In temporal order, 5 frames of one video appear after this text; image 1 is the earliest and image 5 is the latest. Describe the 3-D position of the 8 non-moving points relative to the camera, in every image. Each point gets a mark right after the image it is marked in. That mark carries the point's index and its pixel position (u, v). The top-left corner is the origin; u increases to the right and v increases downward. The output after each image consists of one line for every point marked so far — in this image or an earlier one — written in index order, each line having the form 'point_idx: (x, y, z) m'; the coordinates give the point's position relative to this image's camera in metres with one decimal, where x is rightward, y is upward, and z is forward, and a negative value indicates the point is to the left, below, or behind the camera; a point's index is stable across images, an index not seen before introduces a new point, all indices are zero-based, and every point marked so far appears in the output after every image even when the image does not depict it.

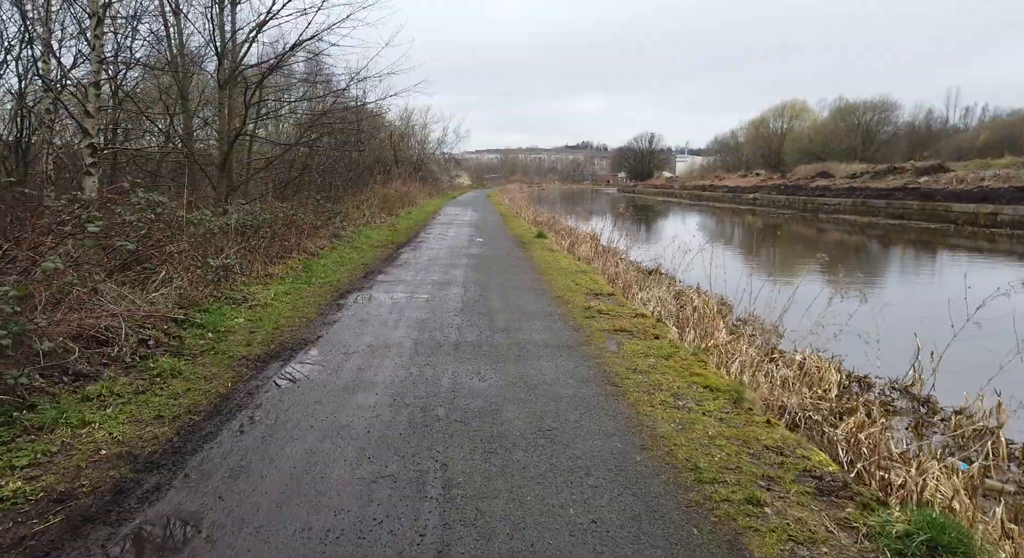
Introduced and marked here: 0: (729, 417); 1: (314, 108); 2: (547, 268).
0: (+1.2, -0.8, +3.8) m
1: (-5.4, +4.7, +18.0) m
2: (+0.6, +0.2, +10.6) m
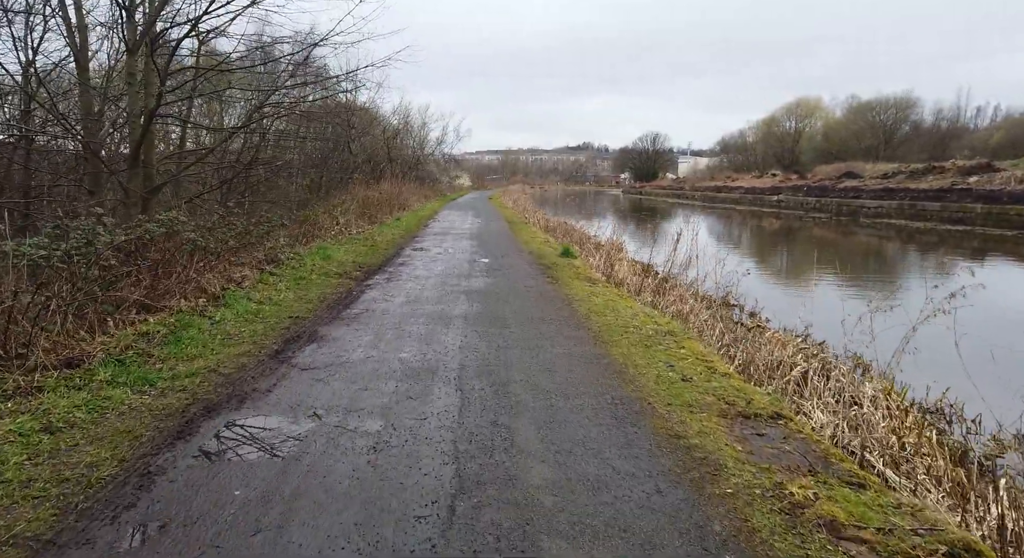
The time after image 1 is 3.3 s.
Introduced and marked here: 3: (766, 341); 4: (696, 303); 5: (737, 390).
0: (+1.5, -1.4, -0.6) m
1: (-5.1, +4.1, +13.6) m
2: (+0.8, -0.4, +6.2) m
3: (+3.2, -0.8, +8.2) m
4: (+2.8, -0.4, +10.0) m
5: (+1.5, -0.7, +4.3) m
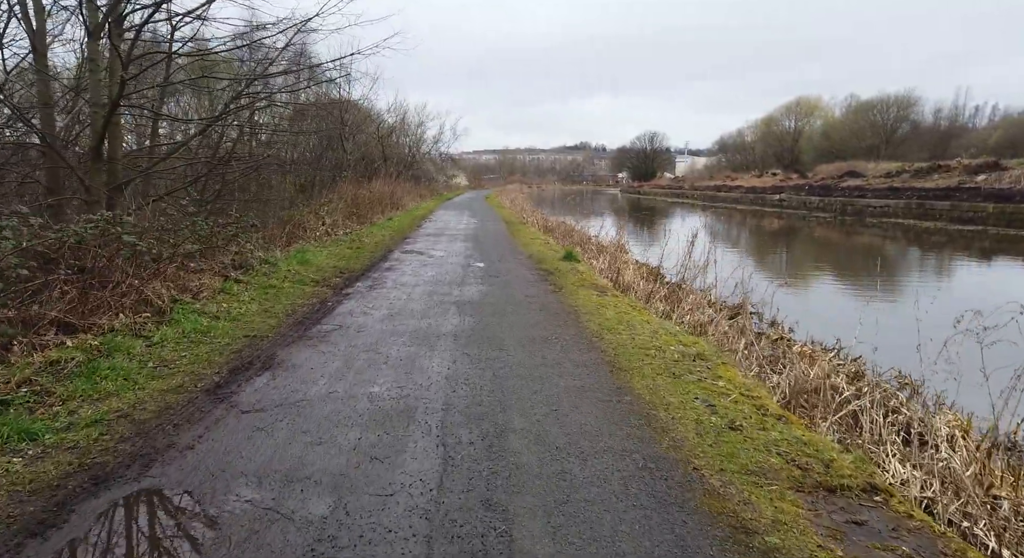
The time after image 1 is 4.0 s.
0: (+1.5, -1.5, -1.6) m
1: (-5.2, +4.0, +12.6) m
2: (+0.8, -0.5, +5.2) m
3: (+3.1, -0.9, +7.2) m
4: (+2.8, -0.5, +9.0) m
5: (+1.5, -0.8, +3.3) m
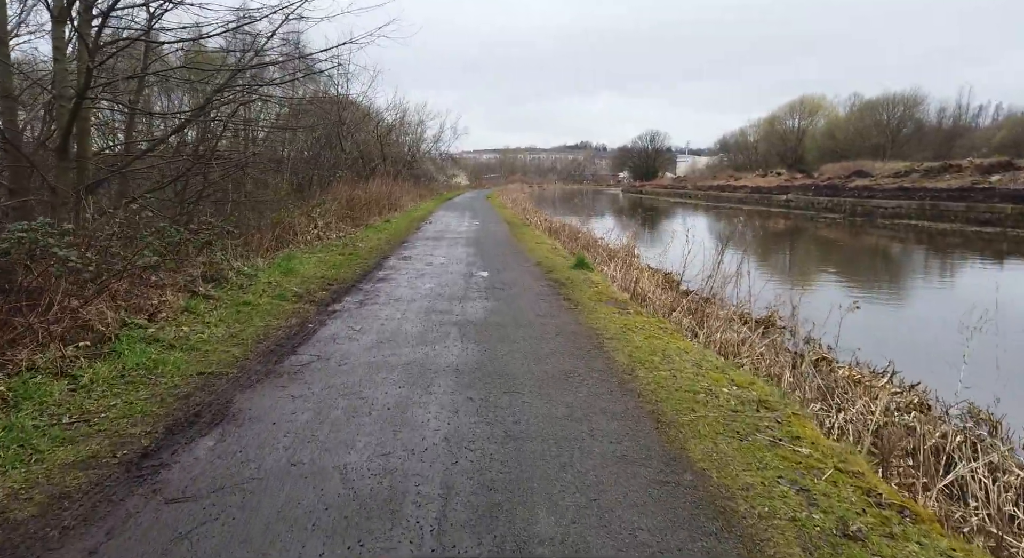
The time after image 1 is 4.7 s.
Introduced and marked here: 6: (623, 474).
0: (+1.6, -1.6, -2.6) m
1: (-5.0, +3.8, +11.6) m
2: (+0.9, -0.7, +4.2) m
3: (+3.2, -1.0, +6.2) m
4: (+2.9, -0.7, +8.0) m
5: (+1.6, -1.0, +2.3) m
6: (+0.5, -0.9, +3.0) m
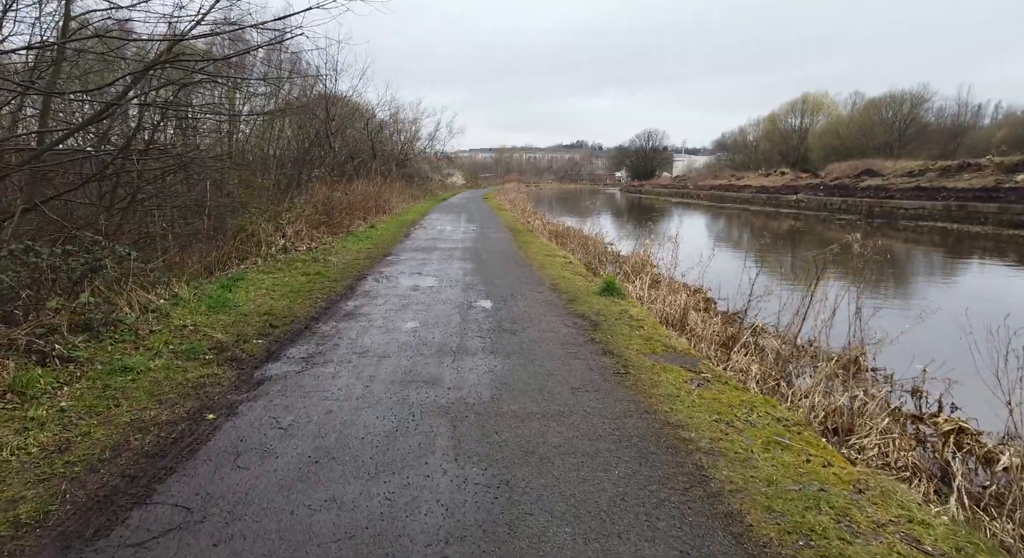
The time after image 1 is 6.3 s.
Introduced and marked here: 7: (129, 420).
0: (+1.8, -2.0, -4.9) m
1: (-4.9, +3.5, +9.2) m
2: (+1.1, -1.0, +1.9) m
3: (+3.4, -1.4, +3.9) m
4: (+3.0, -1.0, +5.7) m
5: (+1.7, -1.3, 0.0) m
6: (+0.7, -1.2, +0.6) m
7: (-2.1, -0.8, +3.5) m
